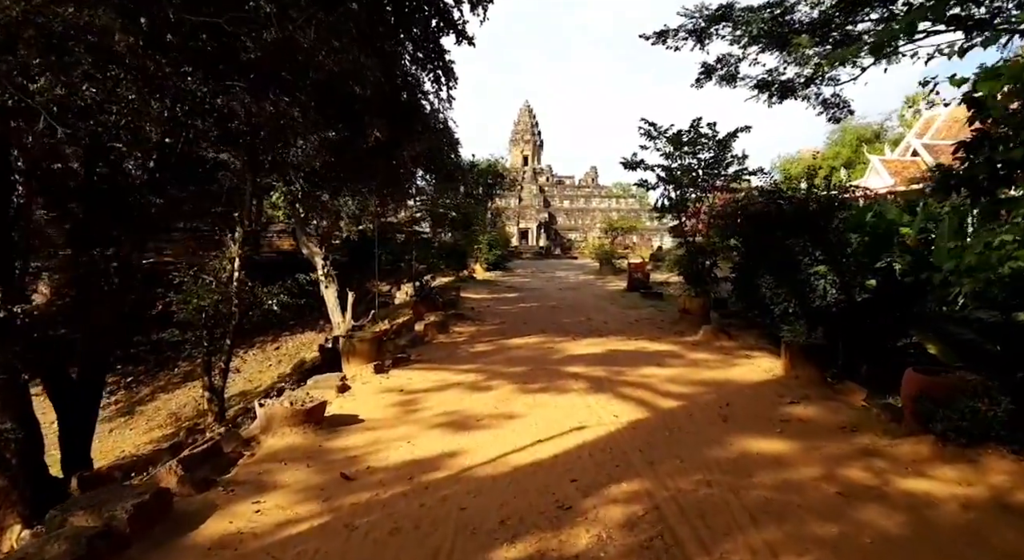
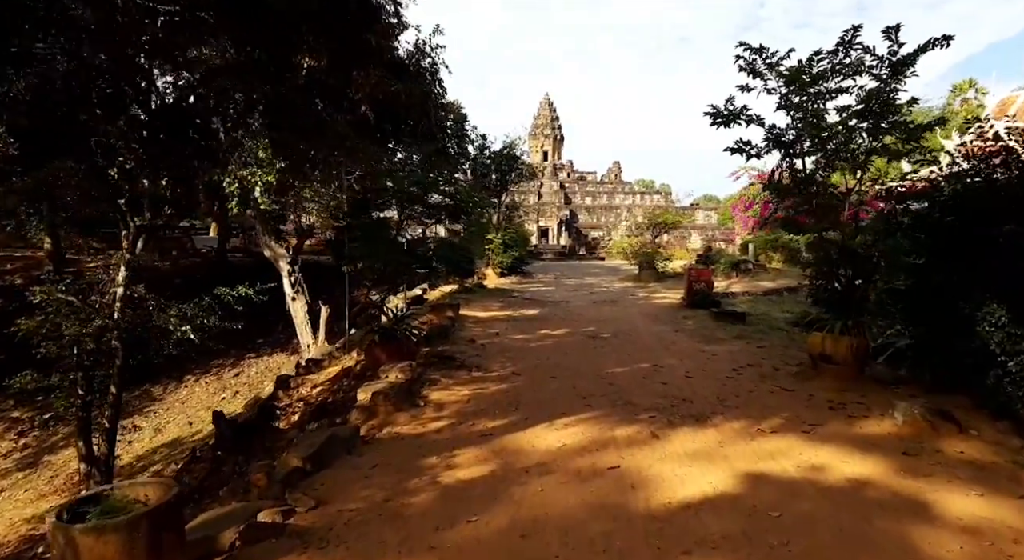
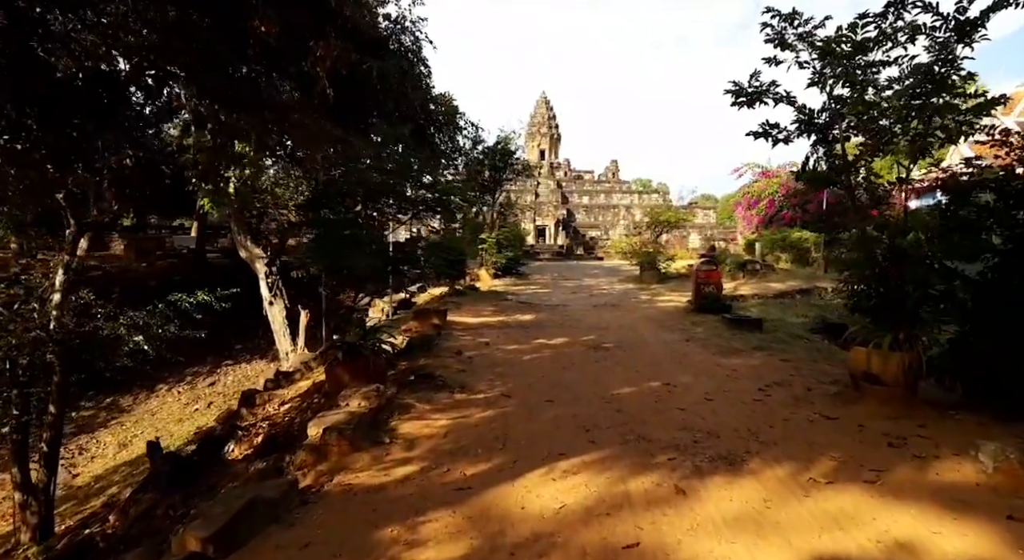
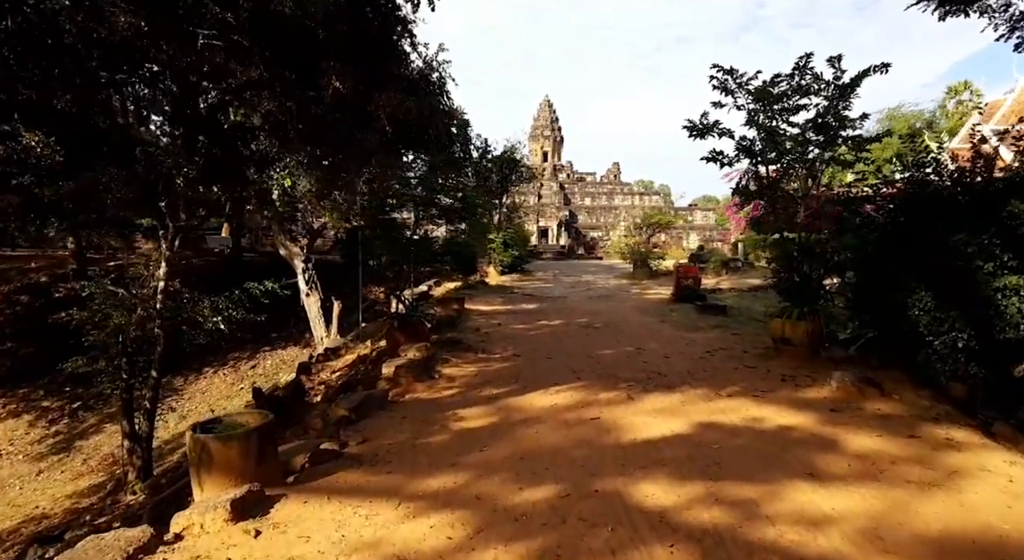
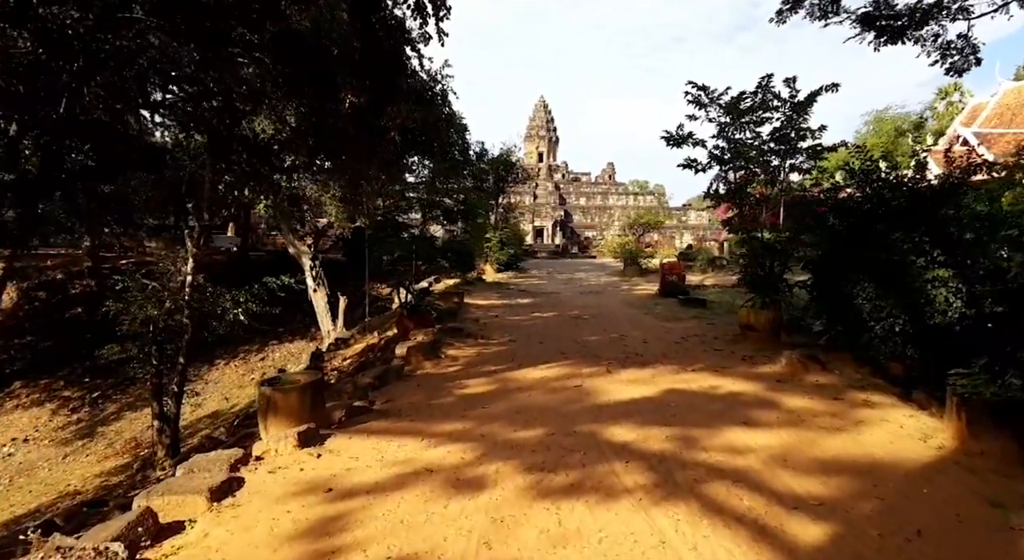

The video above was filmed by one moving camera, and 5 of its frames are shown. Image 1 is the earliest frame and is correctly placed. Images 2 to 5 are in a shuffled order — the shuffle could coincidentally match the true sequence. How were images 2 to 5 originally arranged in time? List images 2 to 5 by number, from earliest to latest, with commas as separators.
5, 4, 2, 3
